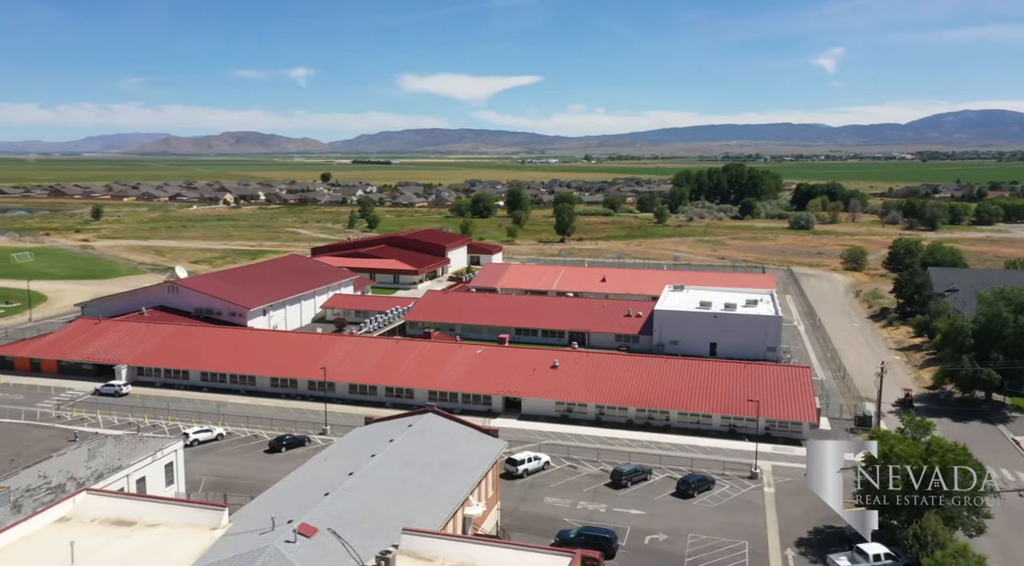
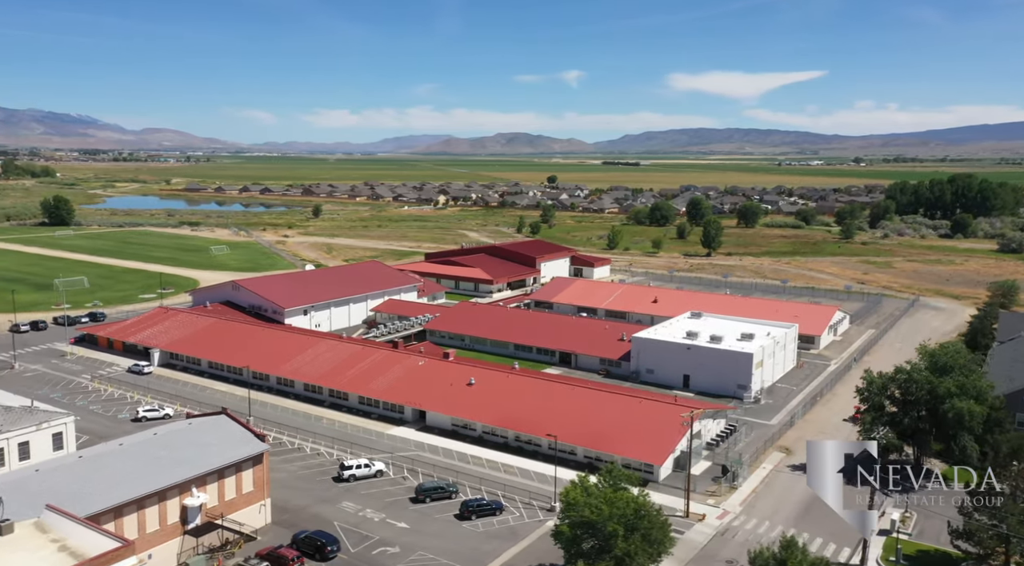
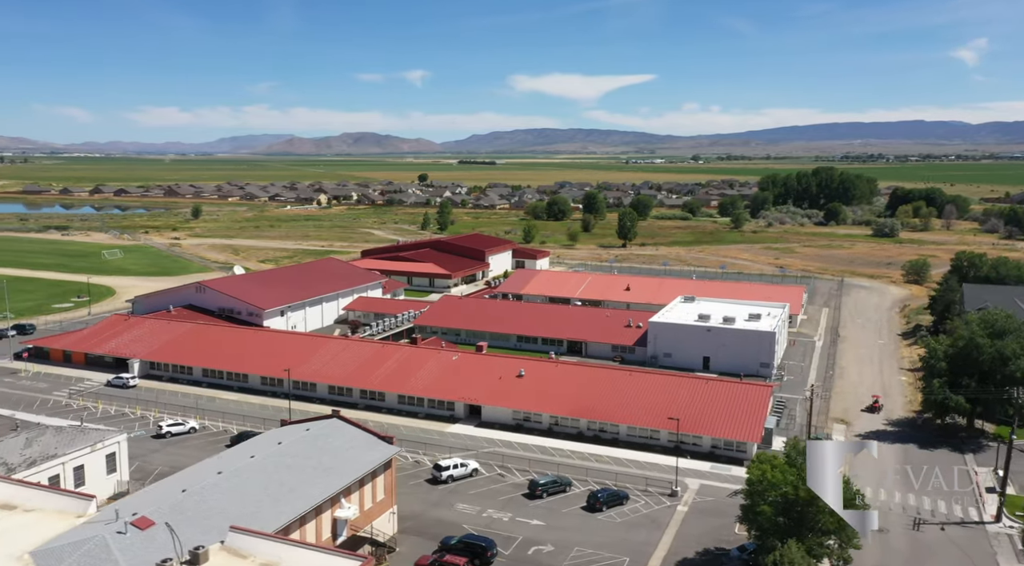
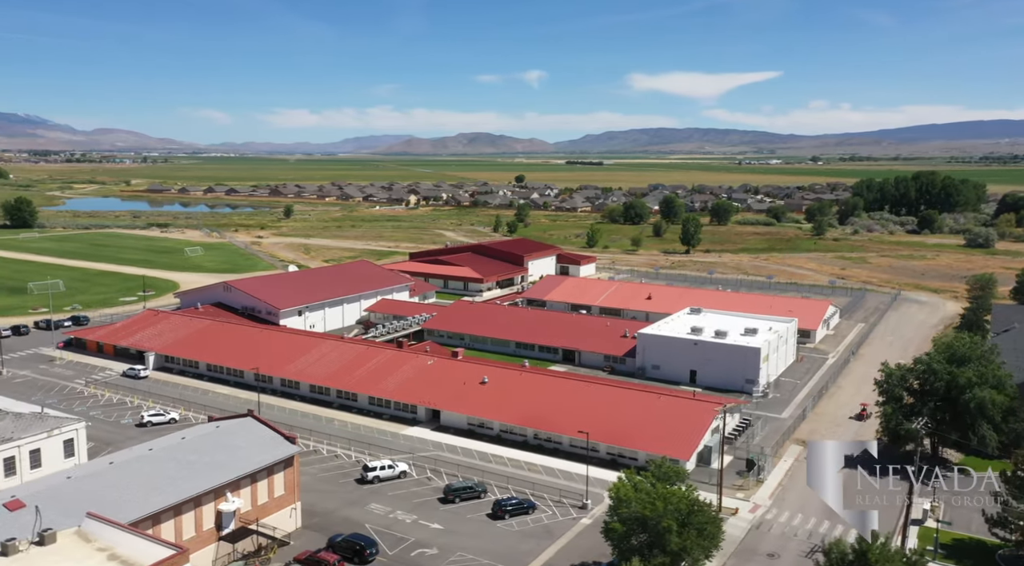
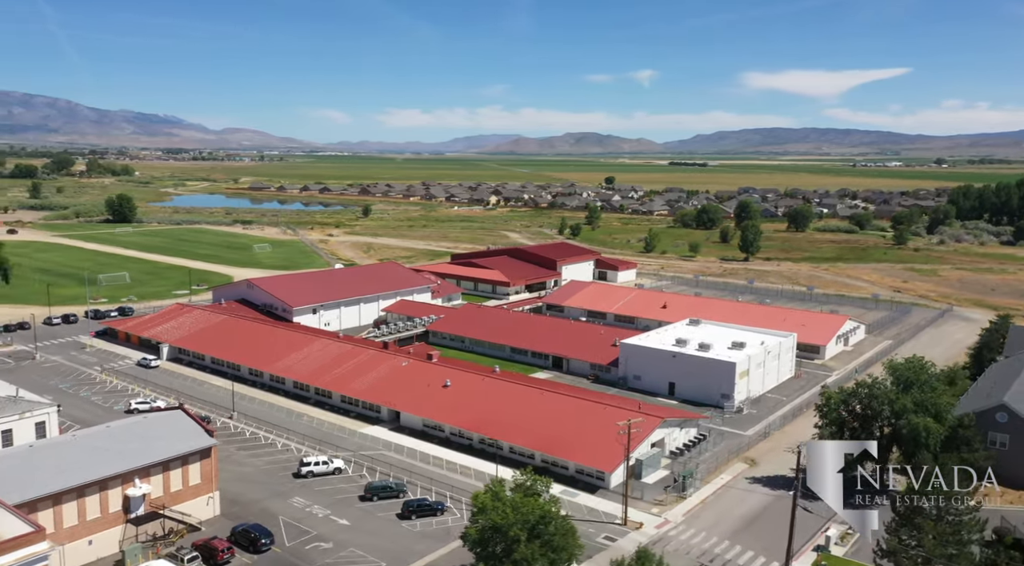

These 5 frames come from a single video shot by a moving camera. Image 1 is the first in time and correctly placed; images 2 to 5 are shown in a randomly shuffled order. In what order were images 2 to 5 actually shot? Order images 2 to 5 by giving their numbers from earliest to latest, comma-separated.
3, 4, 2, 5
